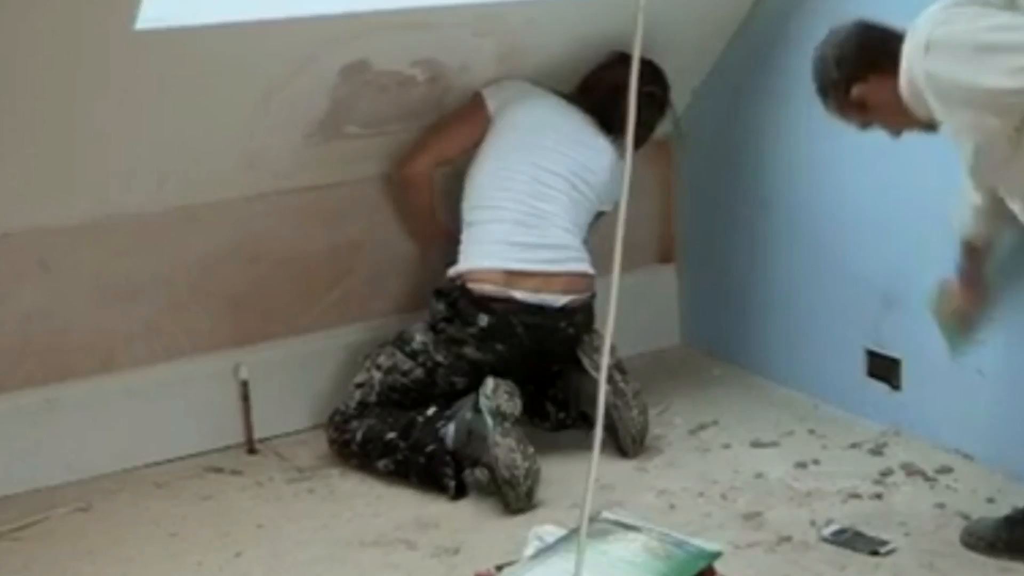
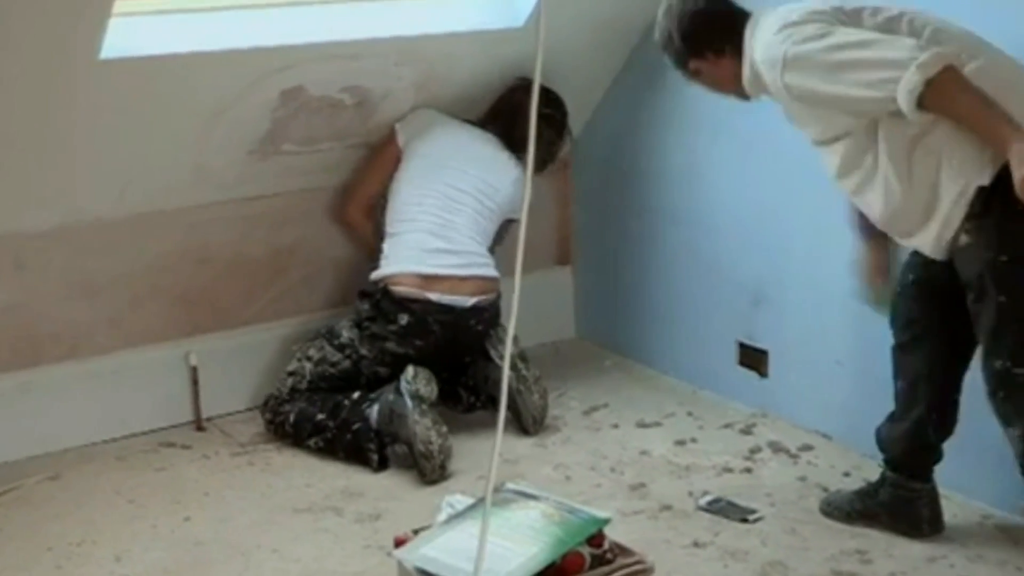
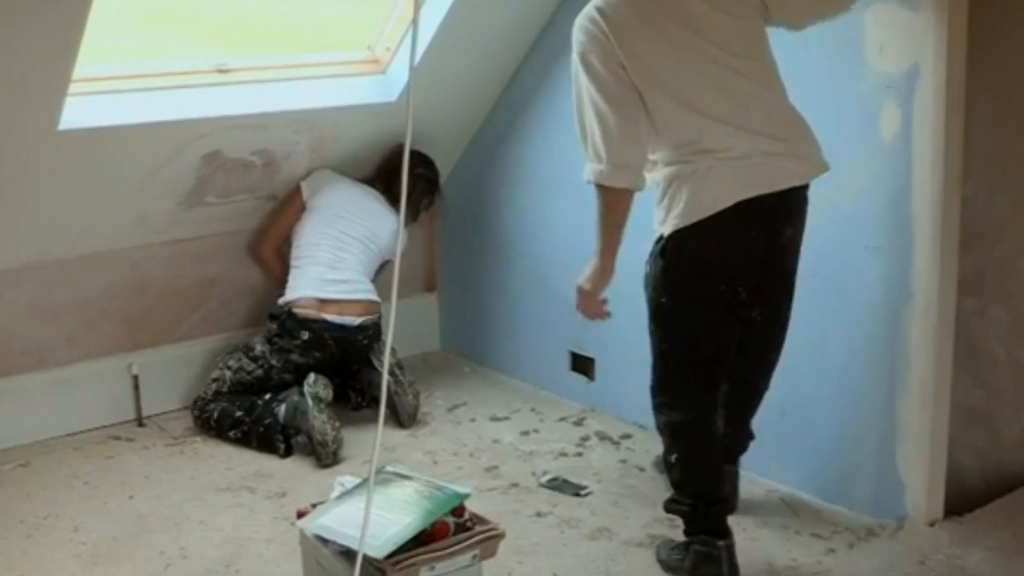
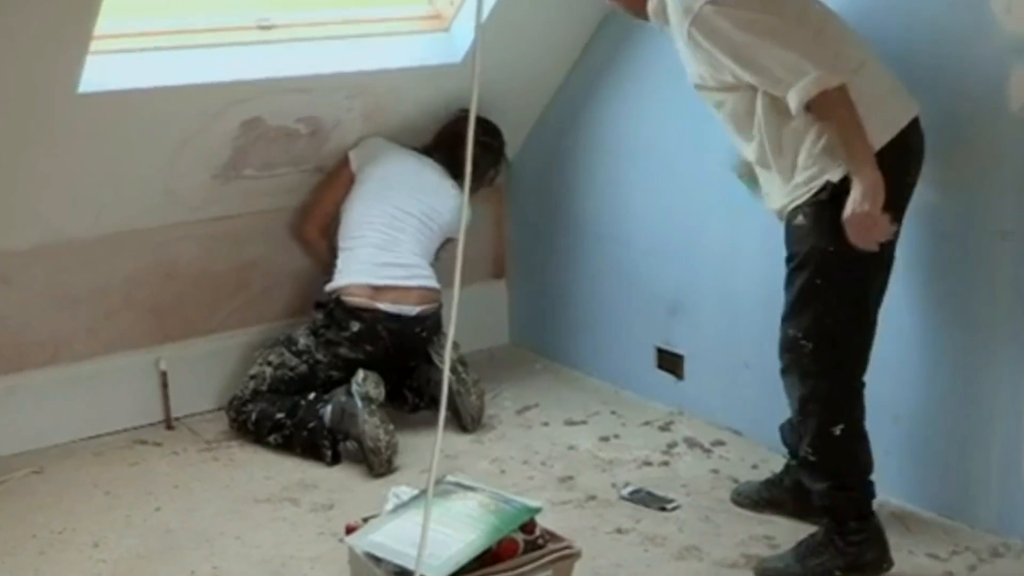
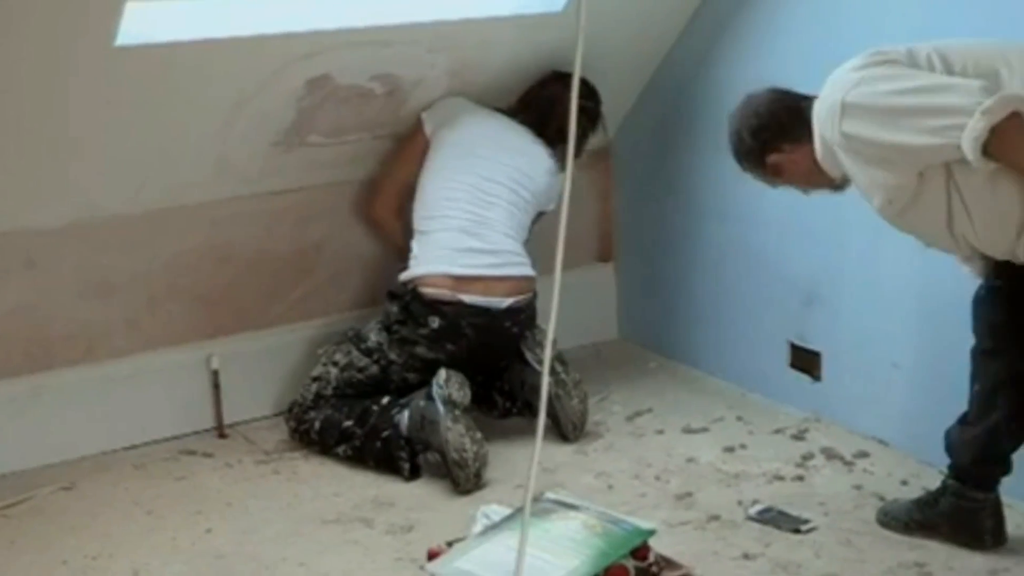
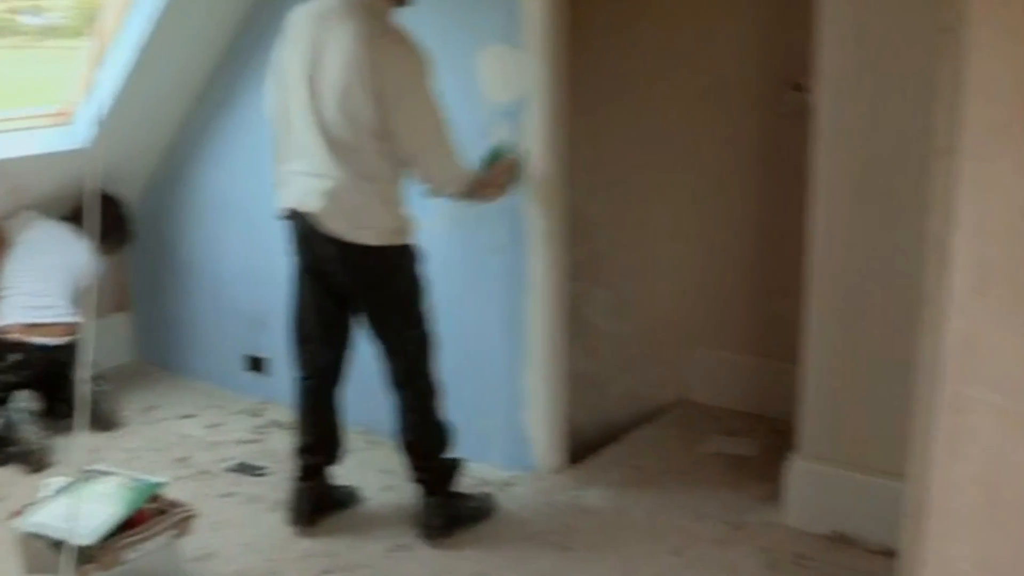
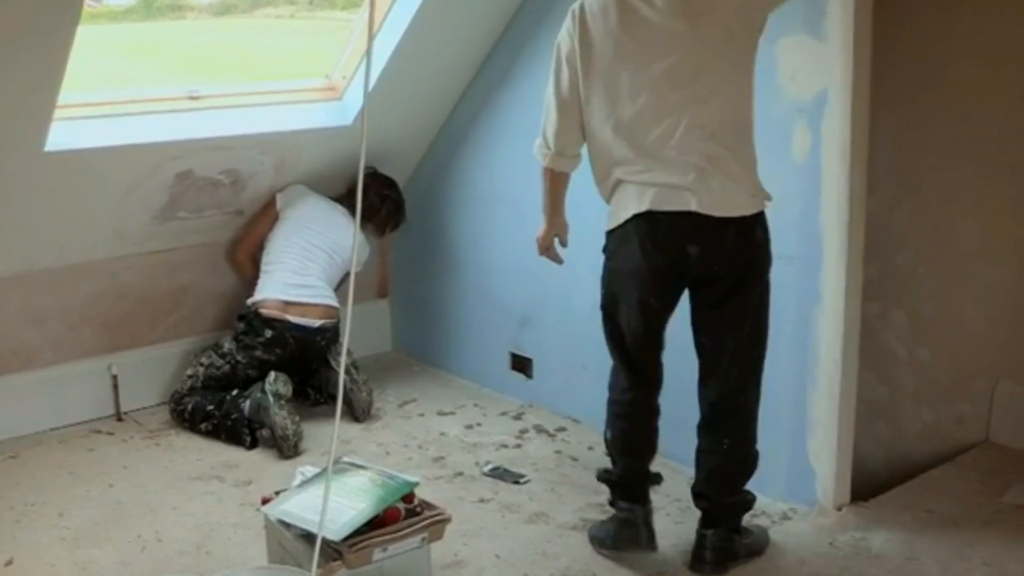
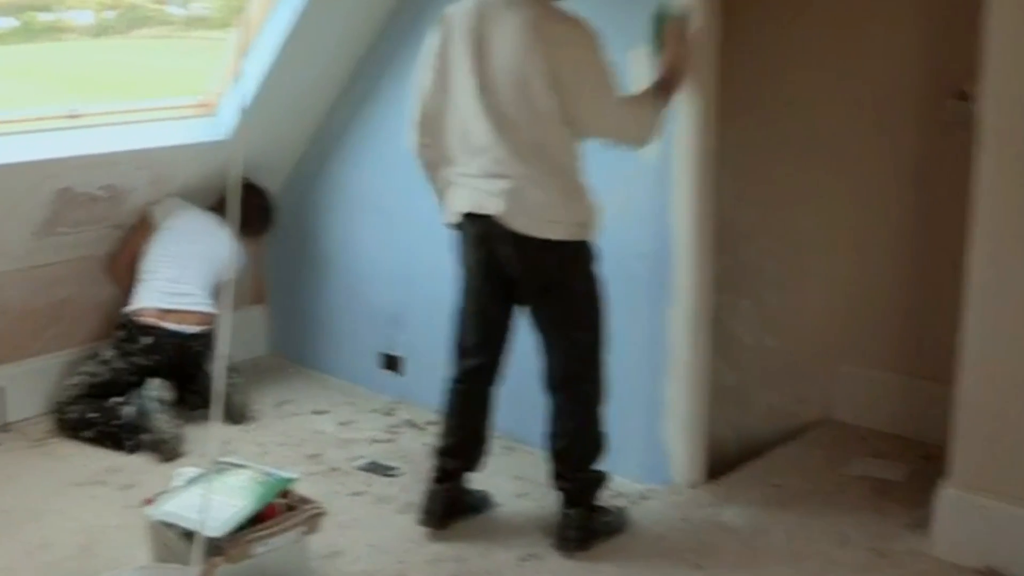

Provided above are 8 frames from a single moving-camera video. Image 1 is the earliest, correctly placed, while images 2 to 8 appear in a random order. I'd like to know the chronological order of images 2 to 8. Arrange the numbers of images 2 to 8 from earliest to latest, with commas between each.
5, 2, 4, 3, 7, 8, 6
